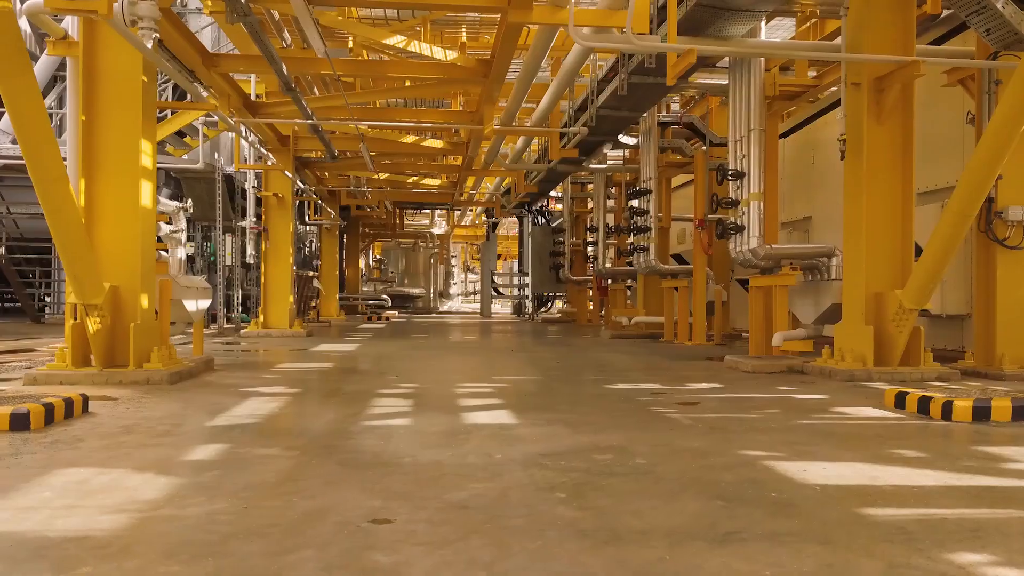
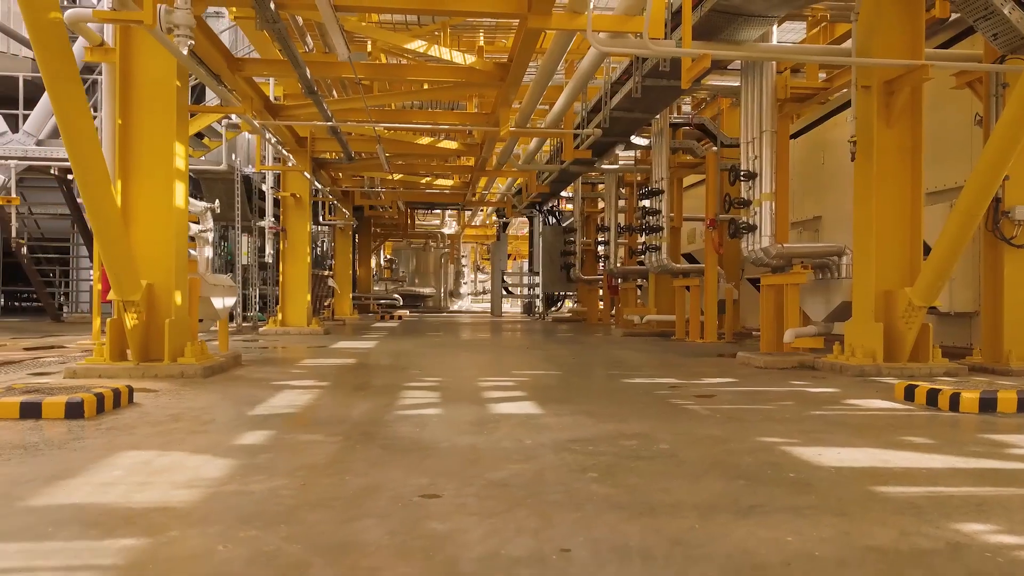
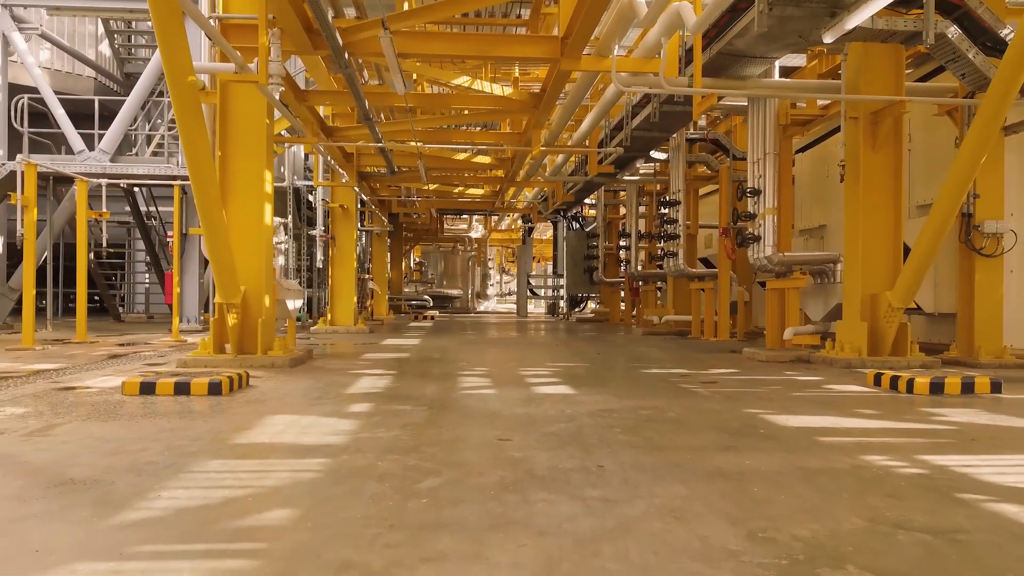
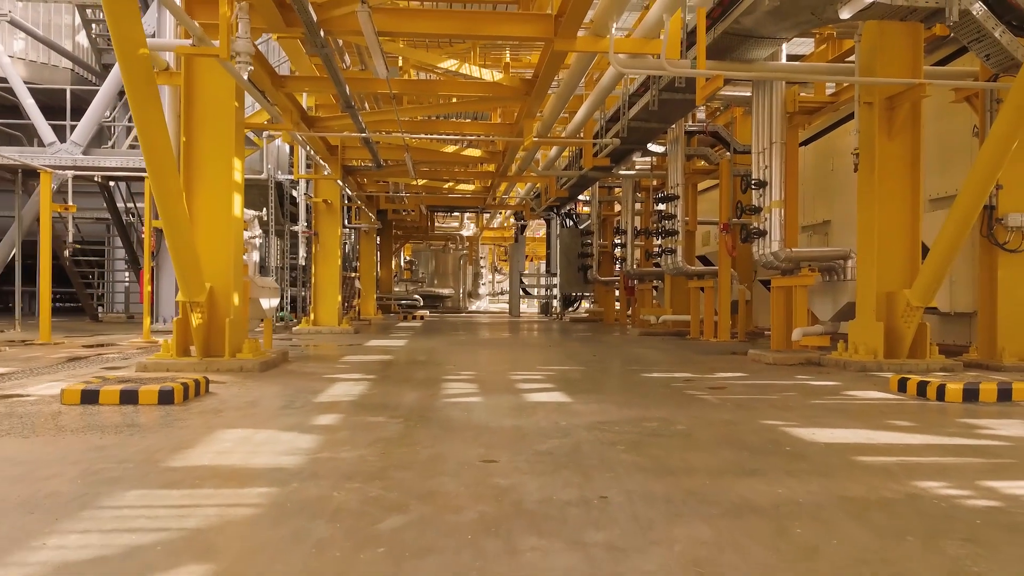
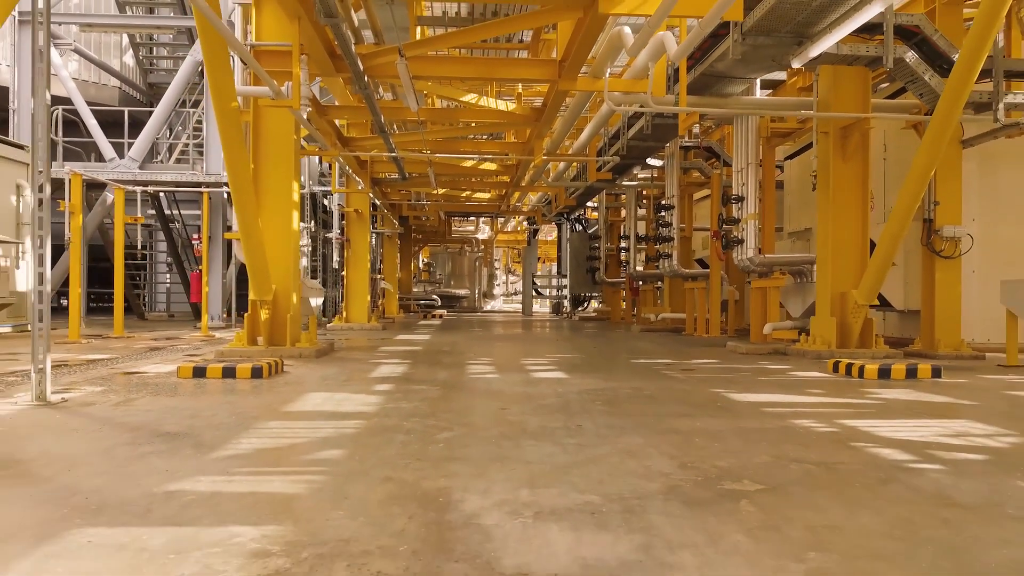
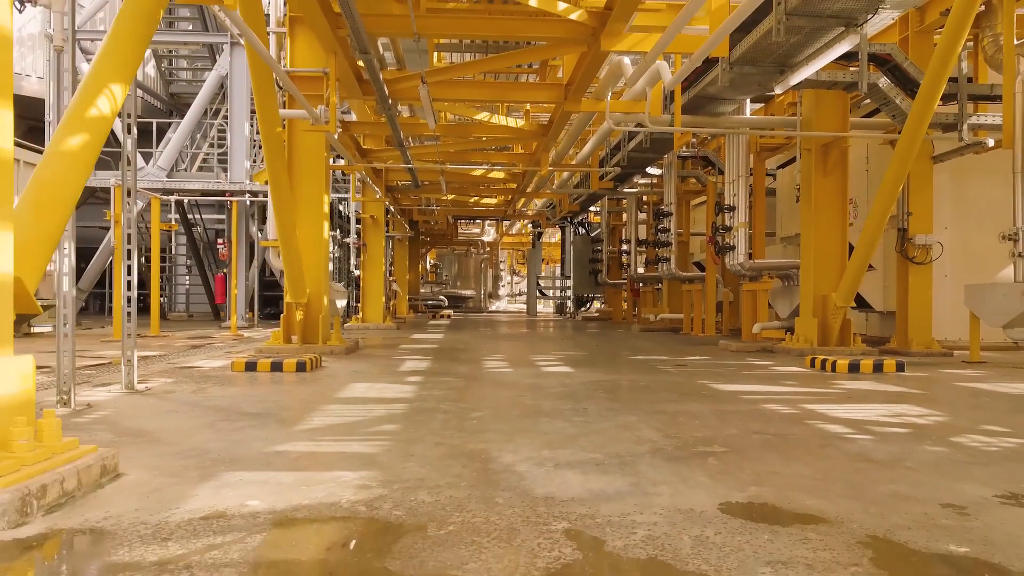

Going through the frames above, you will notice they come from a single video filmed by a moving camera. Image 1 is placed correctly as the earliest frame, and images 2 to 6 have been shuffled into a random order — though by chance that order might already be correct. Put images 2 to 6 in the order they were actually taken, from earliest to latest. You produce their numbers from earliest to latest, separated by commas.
2, 4, 3, 5, 6
